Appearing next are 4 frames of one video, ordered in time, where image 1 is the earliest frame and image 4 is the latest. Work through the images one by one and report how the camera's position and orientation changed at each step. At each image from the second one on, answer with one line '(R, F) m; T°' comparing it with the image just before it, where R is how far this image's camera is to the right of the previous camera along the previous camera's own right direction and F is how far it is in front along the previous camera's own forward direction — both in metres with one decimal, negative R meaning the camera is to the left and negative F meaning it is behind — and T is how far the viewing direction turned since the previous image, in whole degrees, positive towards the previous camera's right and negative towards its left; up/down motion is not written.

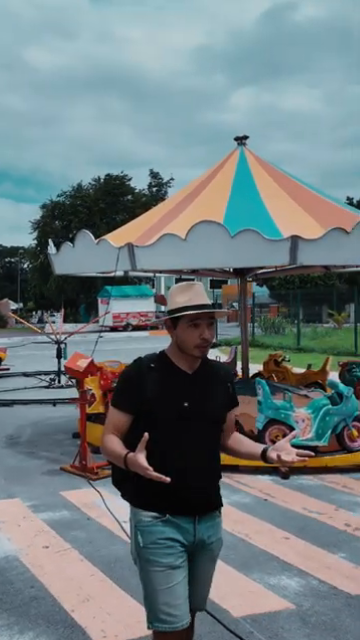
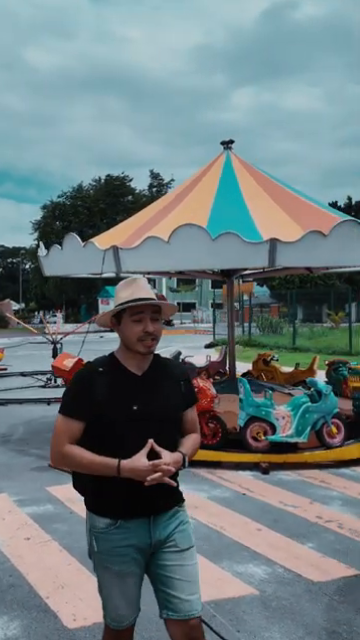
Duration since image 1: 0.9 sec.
(+0.2, -0.2) m; 0°
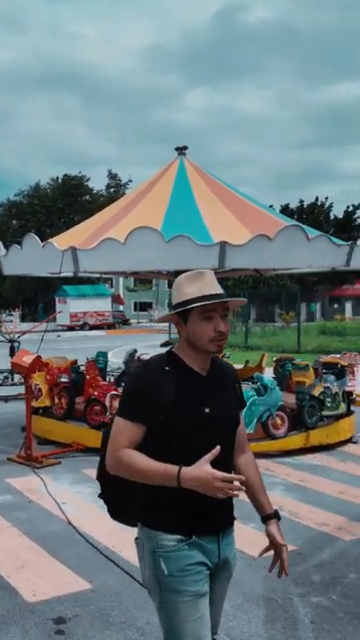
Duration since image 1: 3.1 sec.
(0.0, -0.3) m; +4°
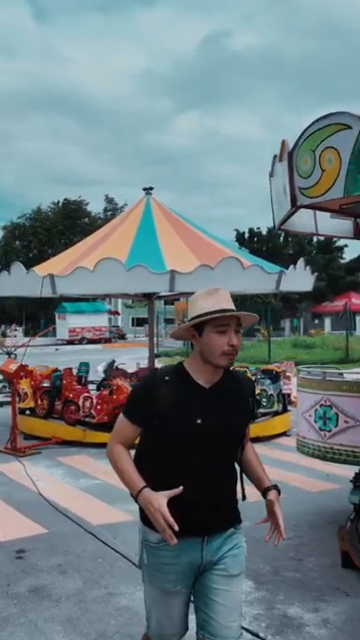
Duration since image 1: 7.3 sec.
(+0.6, -1.5) m; 0°
